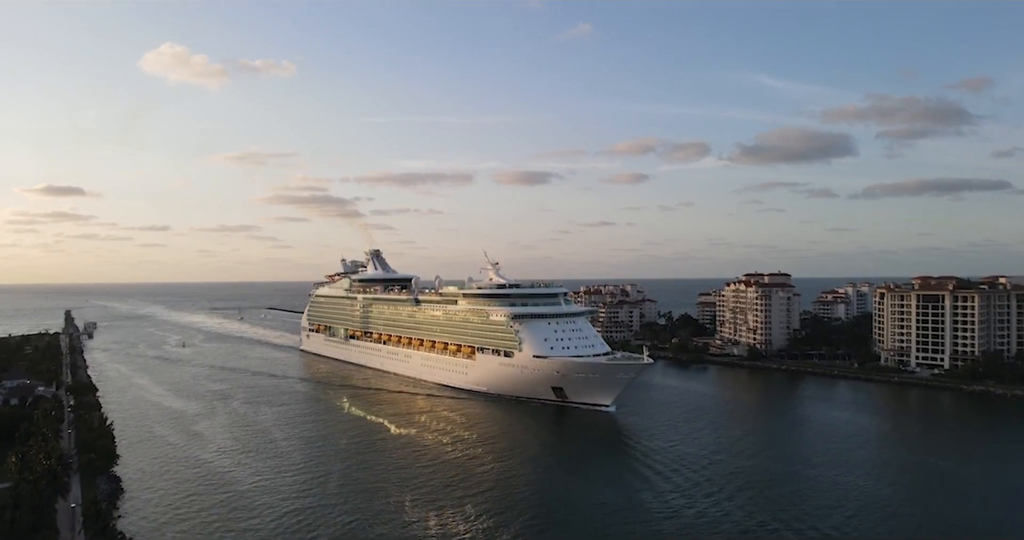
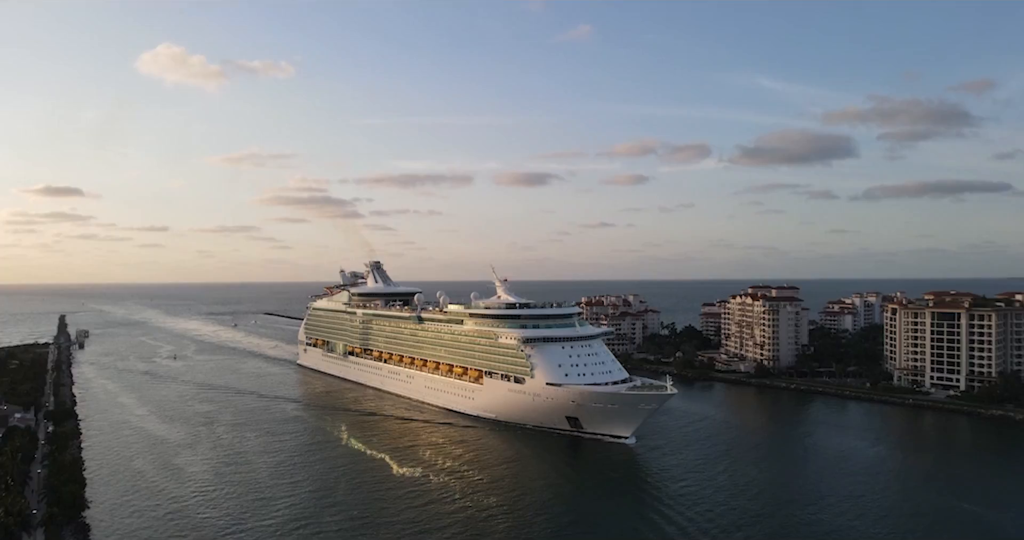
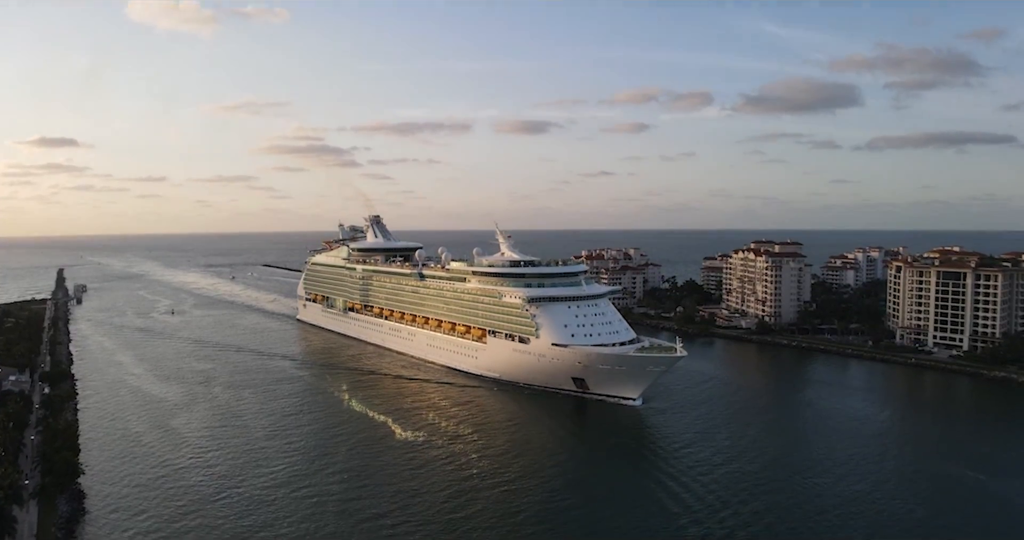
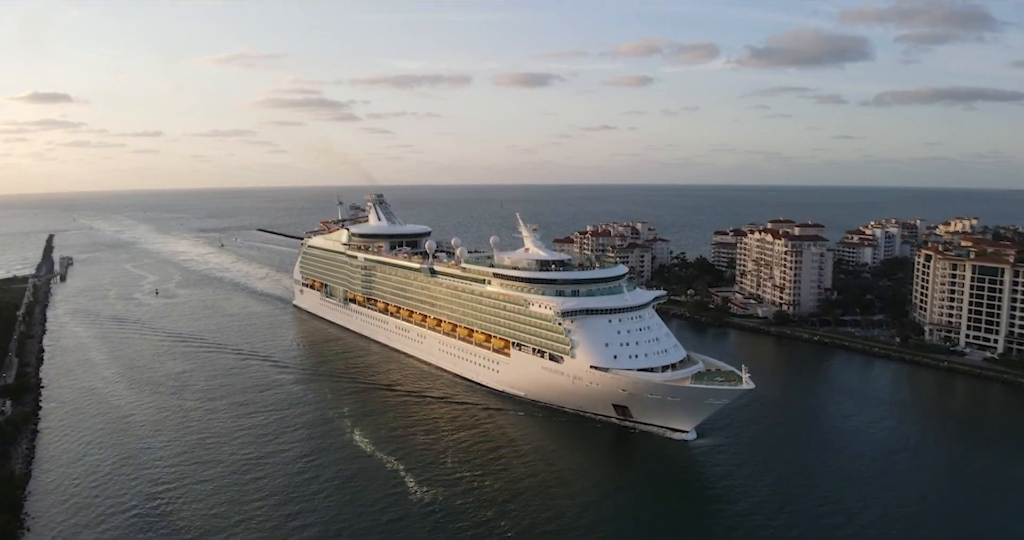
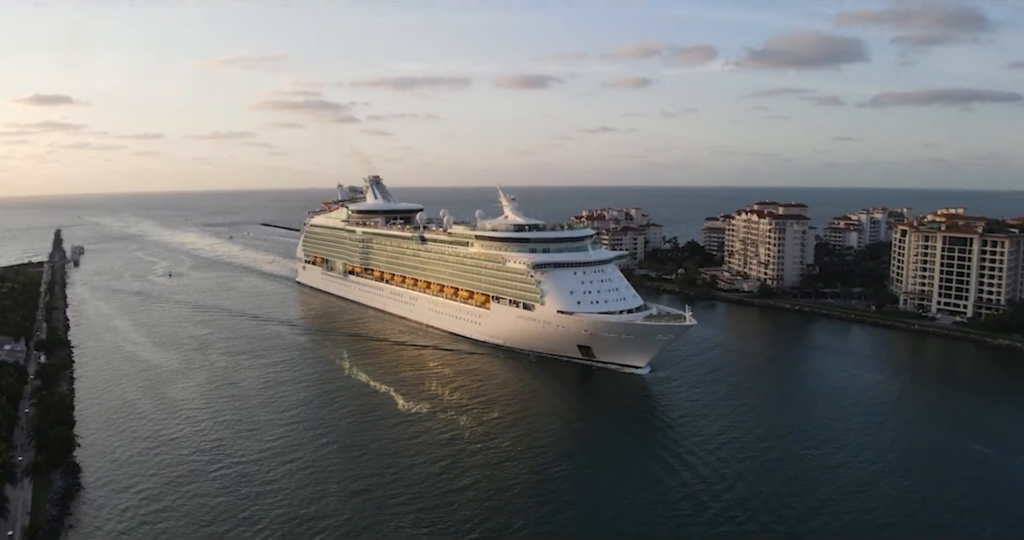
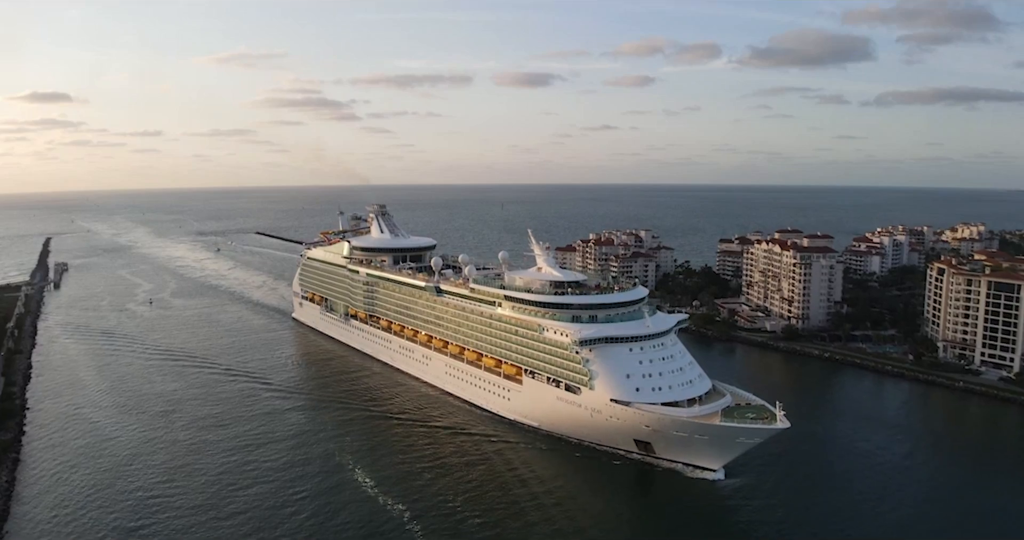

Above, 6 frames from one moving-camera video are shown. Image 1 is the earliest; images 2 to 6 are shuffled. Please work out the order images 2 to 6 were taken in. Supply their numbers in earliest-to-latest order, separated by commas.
2, 3, 5, 4, 6
